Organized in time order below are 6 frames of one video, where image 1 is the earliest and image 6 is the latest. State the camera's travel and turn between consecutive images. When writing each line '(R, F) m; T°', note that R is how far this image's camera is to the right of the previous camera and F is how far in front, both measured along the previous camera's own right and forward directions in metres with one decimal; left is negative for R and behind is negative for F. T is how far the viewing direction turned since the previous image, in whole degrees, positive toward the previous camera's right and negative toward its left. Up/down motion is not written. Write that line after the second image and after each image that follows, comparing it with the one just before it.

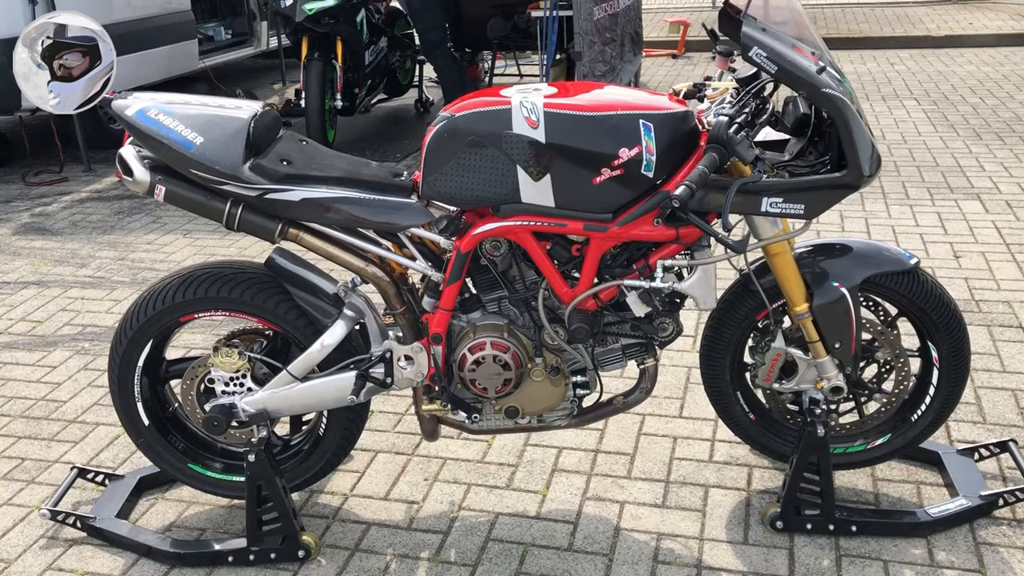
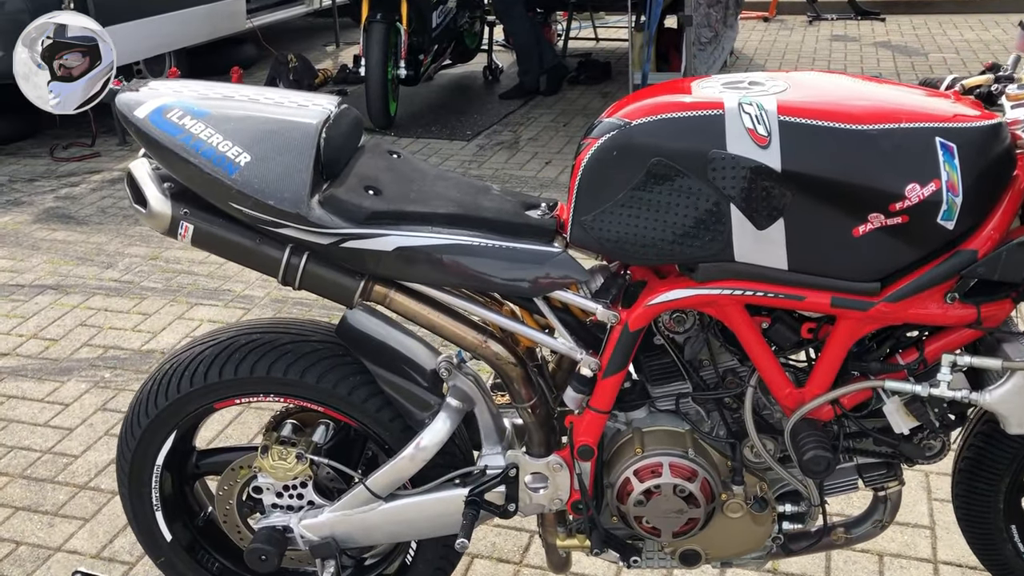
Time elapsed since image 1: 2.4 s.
(-0.3, +1.0) m; -3°
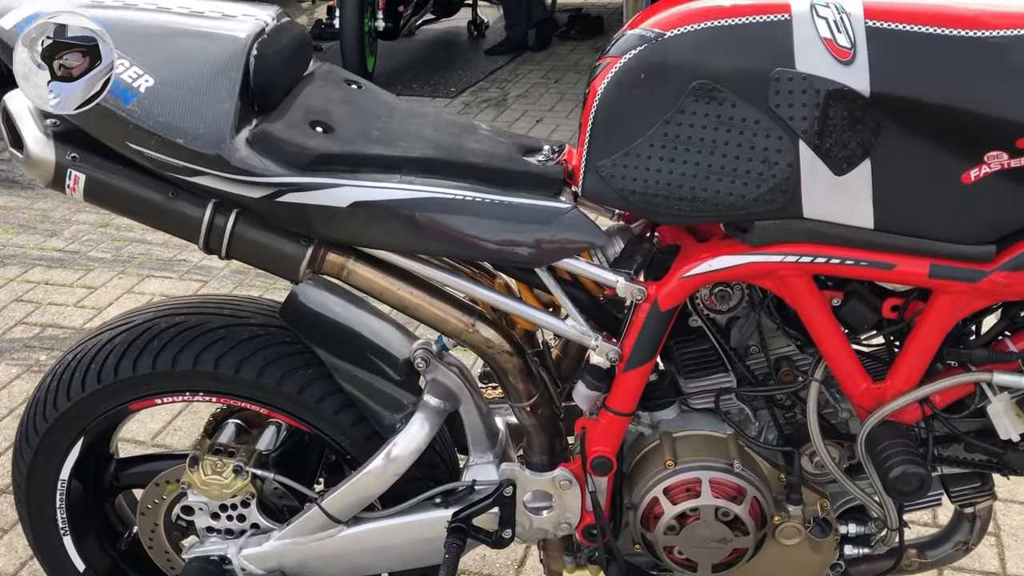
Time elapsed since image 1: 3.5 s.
(0.0, +0.5) m; +1°
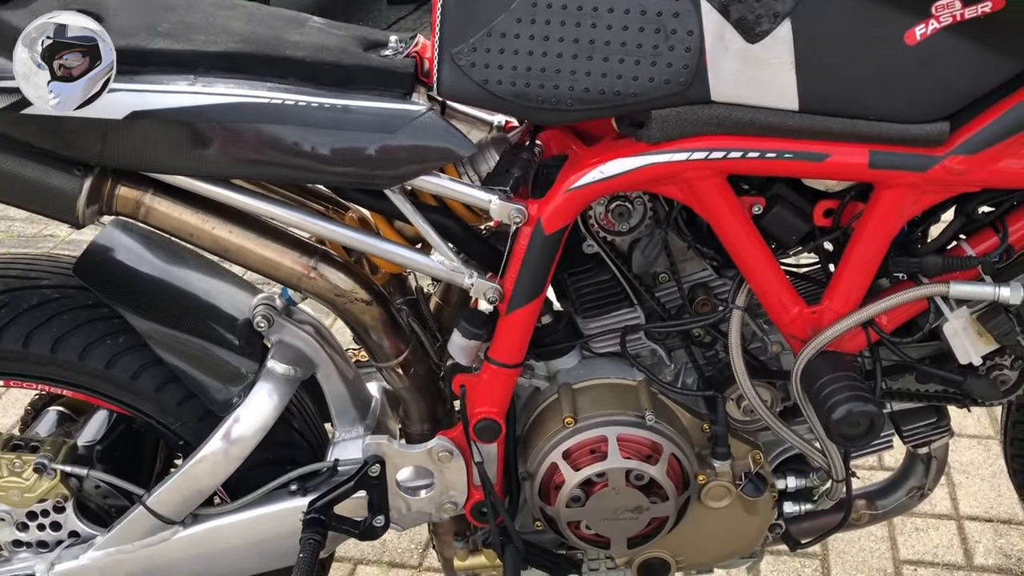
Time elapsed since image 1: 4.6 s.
(+0.1, +0.3) m; +4°
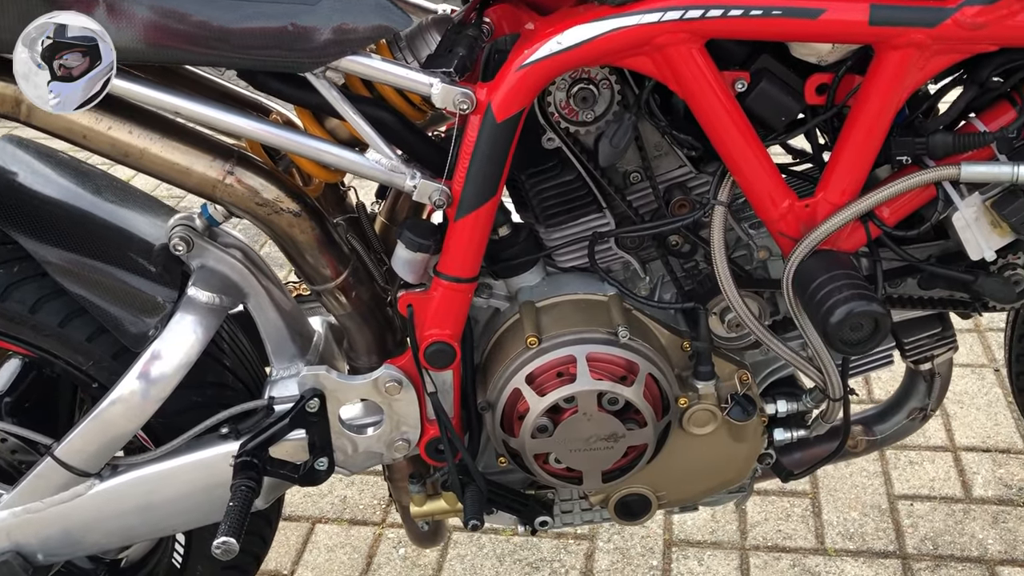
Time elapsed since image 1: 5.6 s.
(0.0, +0.2) m; +2°
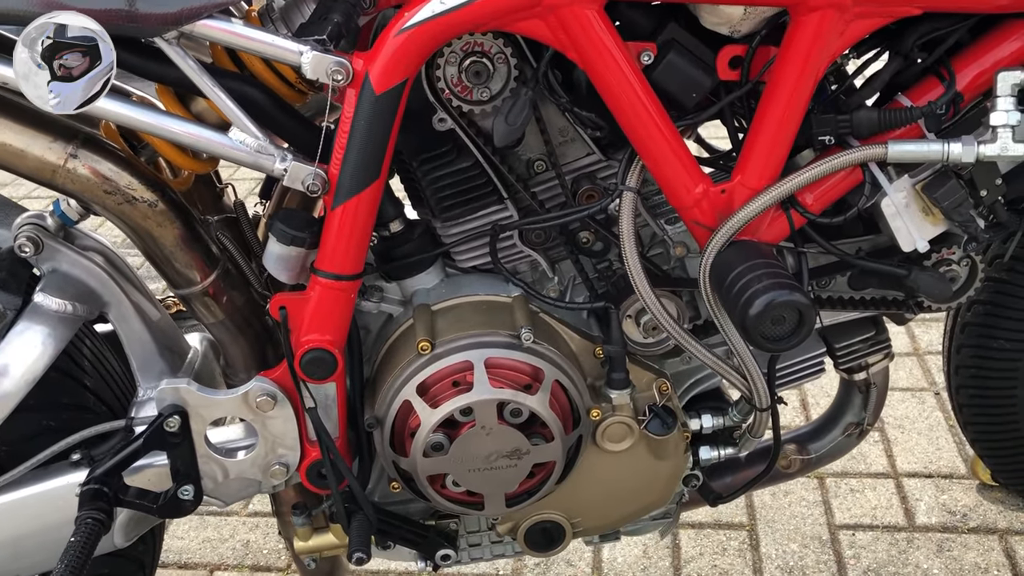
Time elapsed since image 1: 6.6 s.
(+0.1, +0.1) m; +3°
